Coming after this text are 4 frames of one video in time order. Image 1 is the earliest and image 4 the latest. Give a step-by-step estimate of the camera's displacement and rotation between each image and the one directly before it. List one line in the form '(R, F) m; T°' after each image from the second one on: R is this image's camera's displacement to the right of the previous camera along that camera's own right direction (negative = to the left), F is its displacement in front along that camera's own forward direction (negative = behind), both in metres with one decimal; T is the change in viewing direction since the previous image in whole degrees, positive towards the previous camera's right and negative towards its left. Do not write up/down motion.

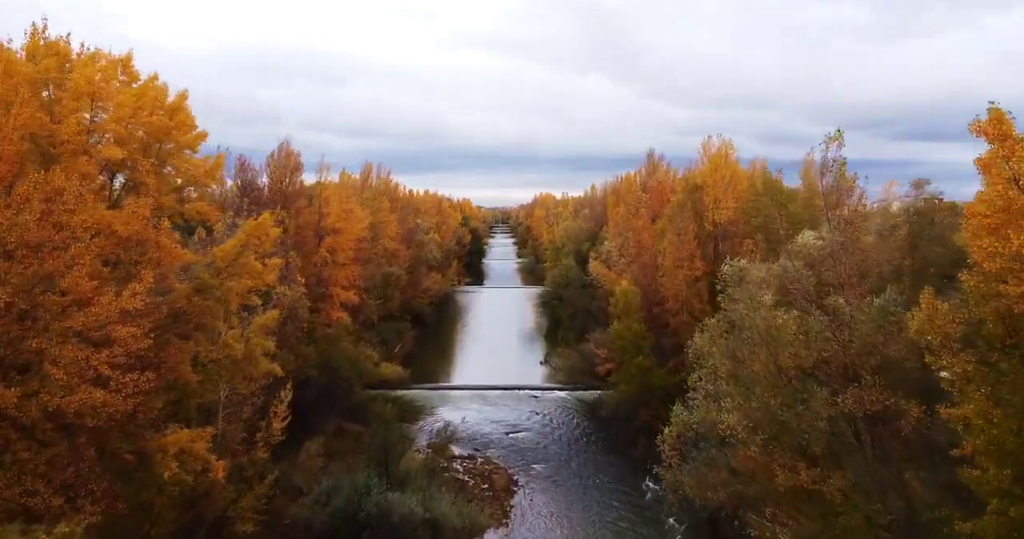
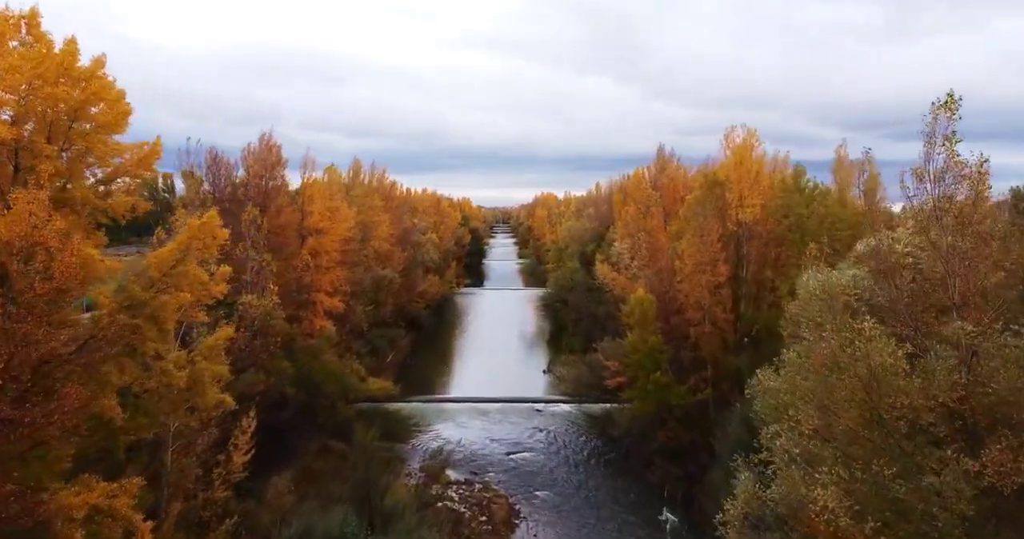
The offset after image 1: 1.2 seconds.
(0.0, +2.3) m; 0°
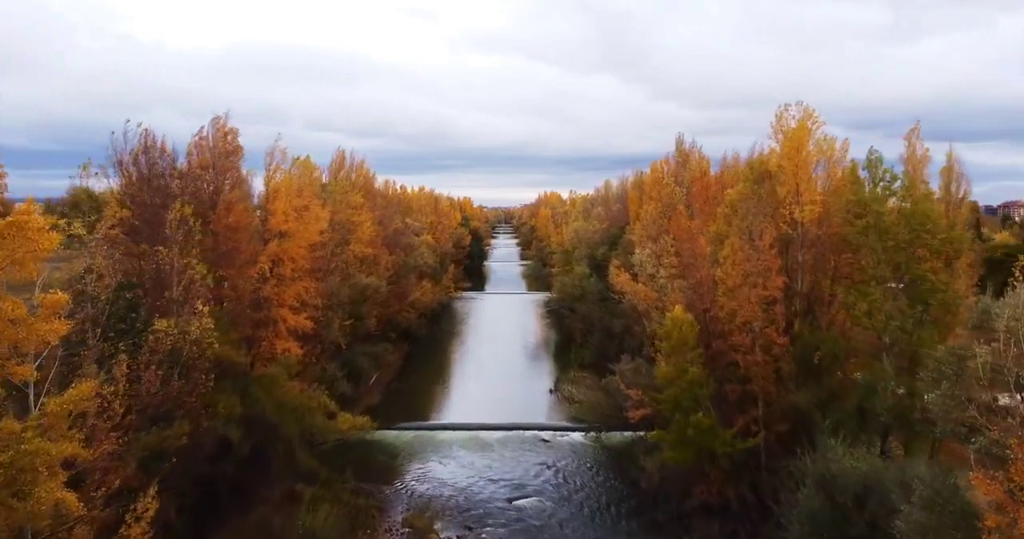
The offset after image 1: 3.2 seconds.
(0.0, +3.9) m; 0°
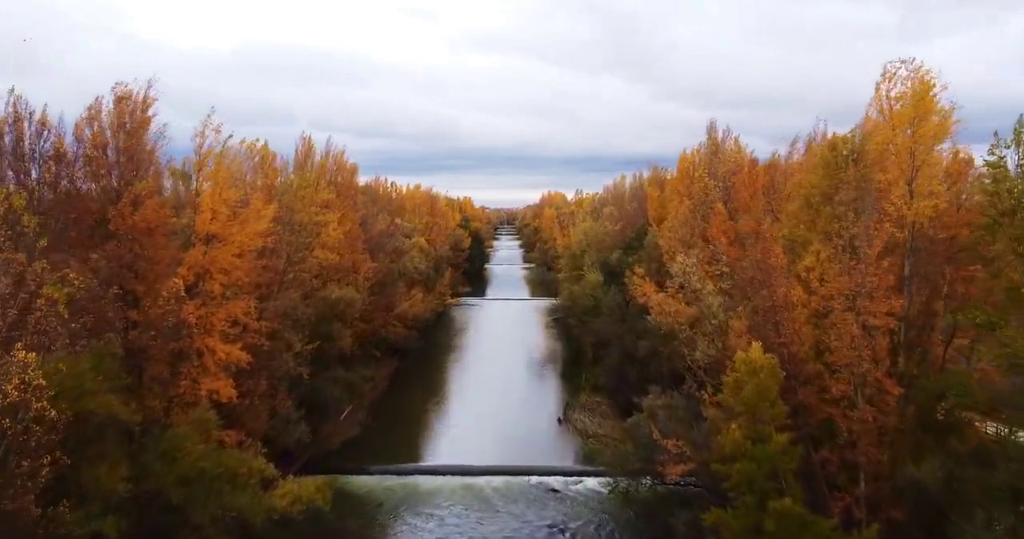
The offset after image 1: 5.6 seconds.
(0.0, +4.6) m; 0°
